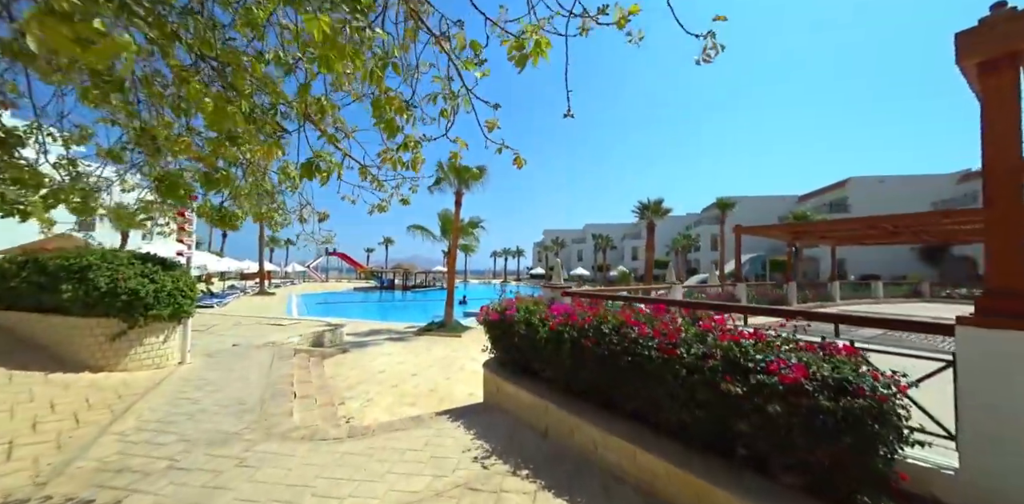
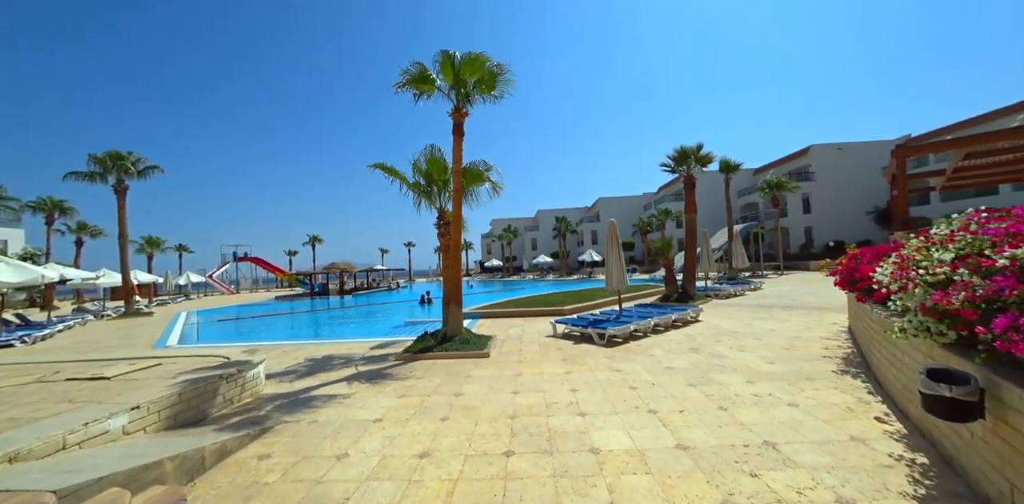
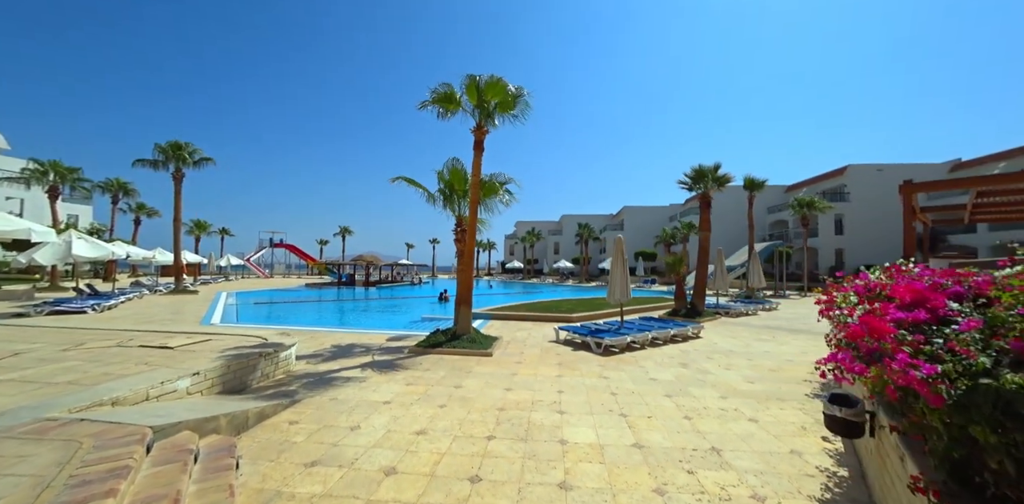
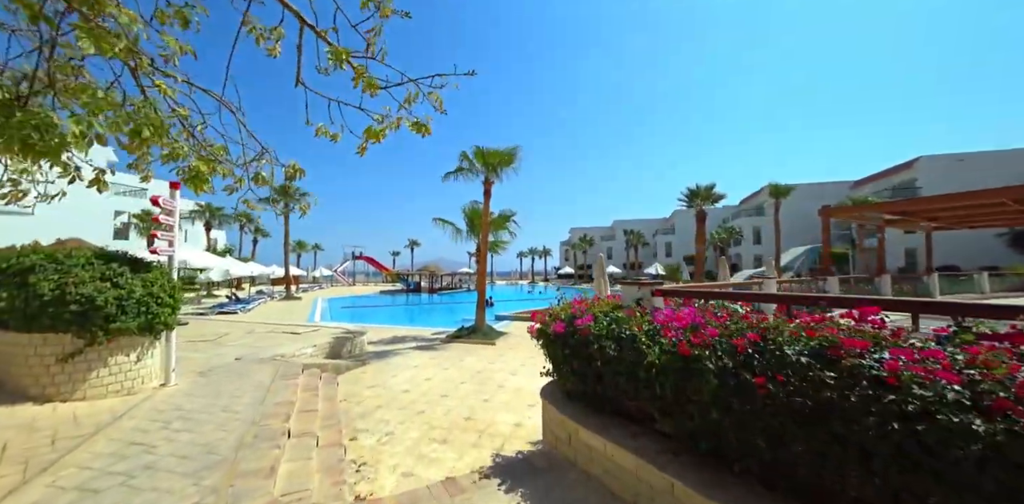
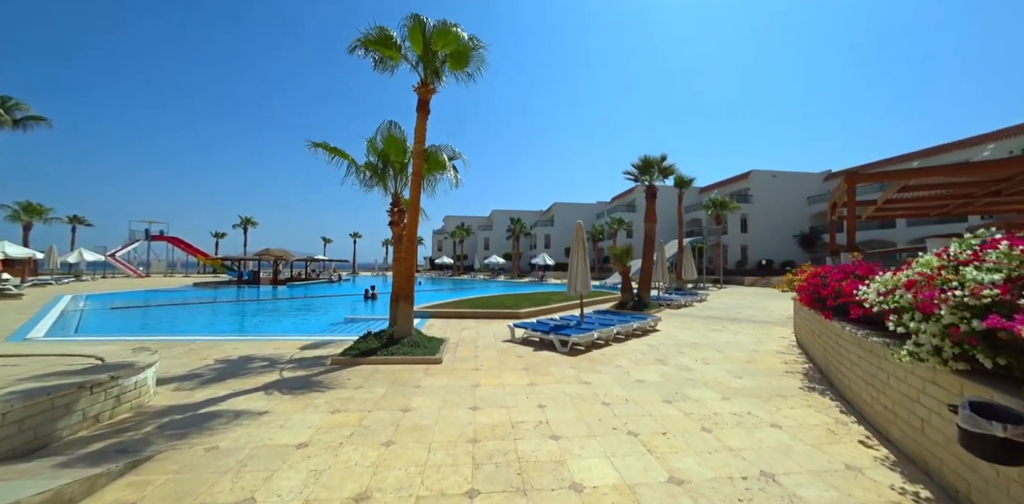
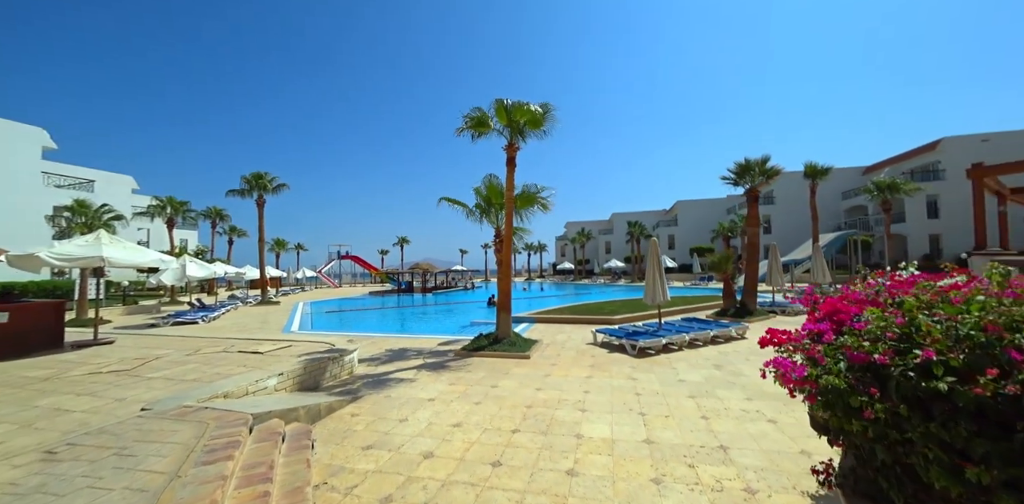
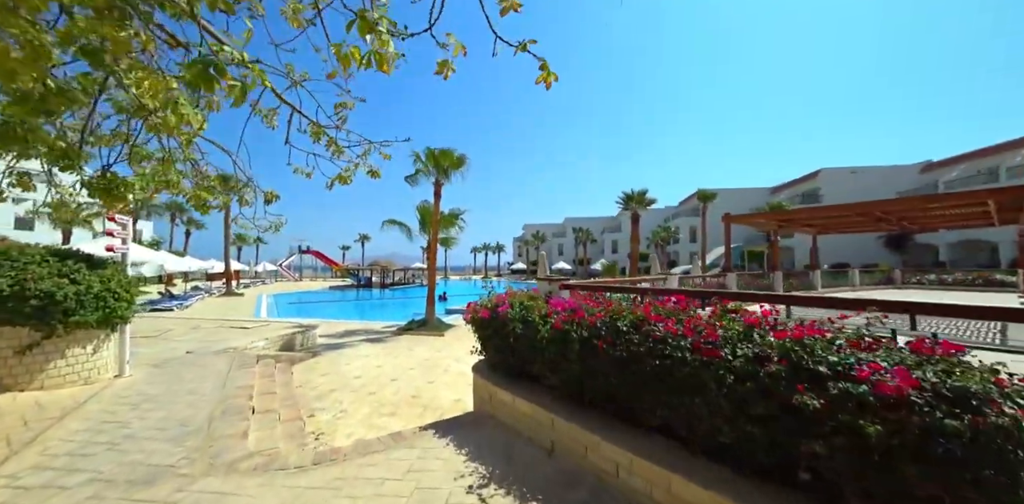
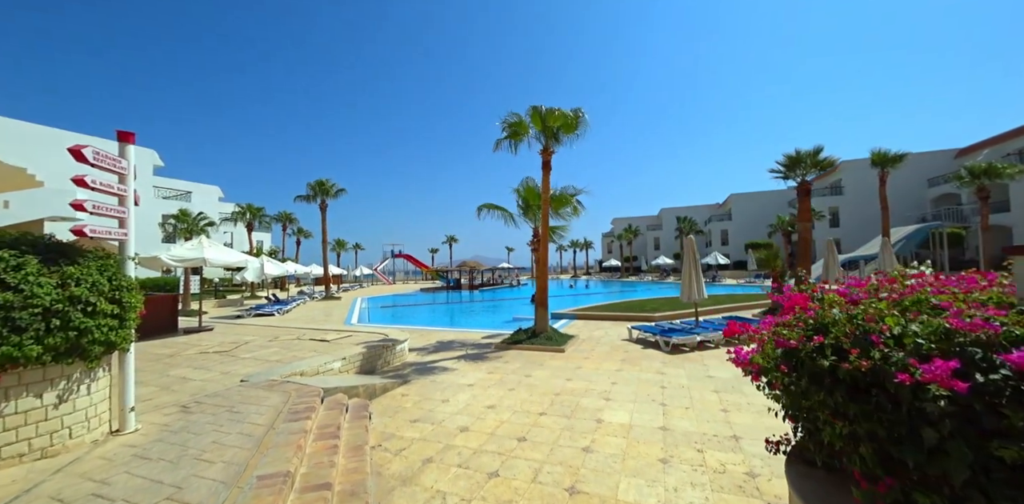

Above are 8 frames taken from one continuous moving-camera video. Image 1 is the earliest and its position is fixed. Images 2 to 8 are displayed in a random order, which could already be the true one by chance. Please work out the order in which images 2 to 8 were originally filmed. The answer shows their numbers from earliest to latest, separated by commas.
7, 4, 8, 6, 3, 2, 5
